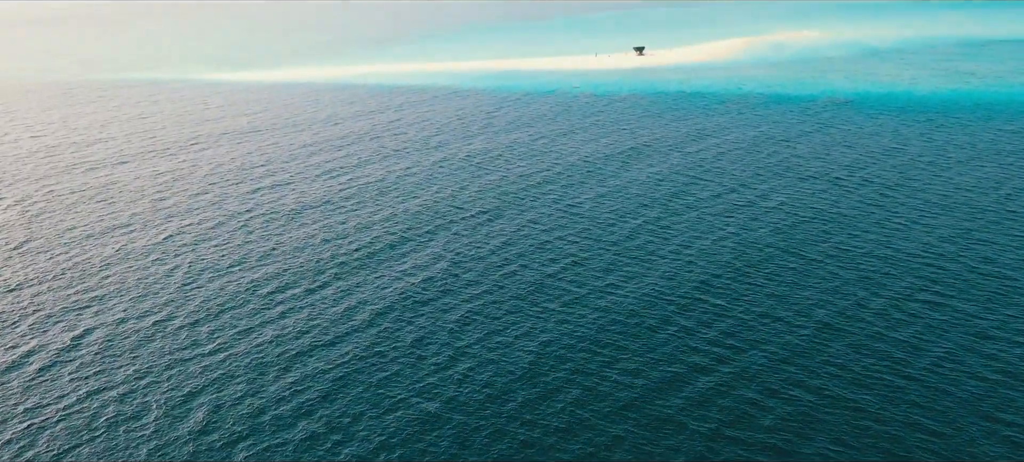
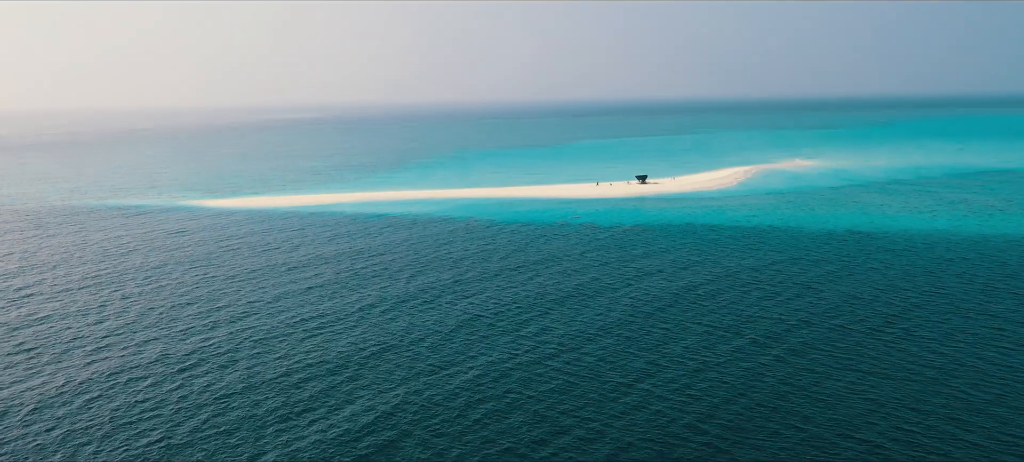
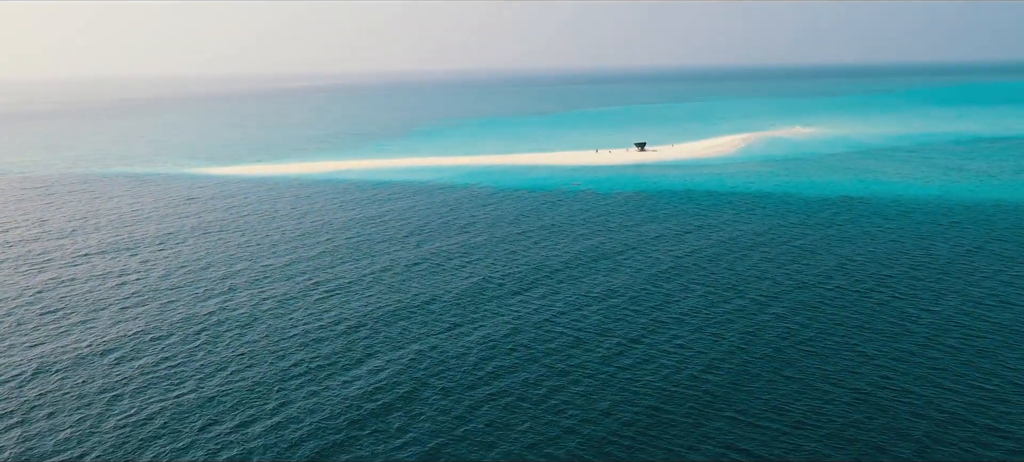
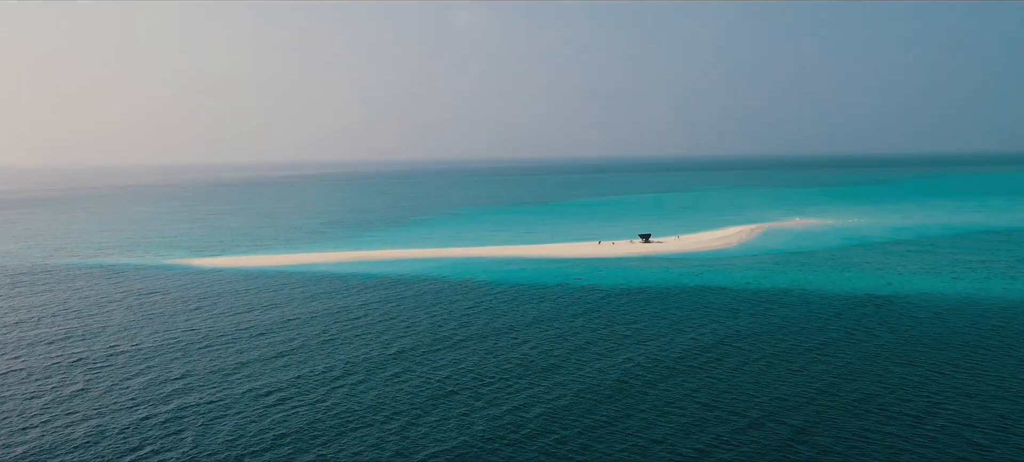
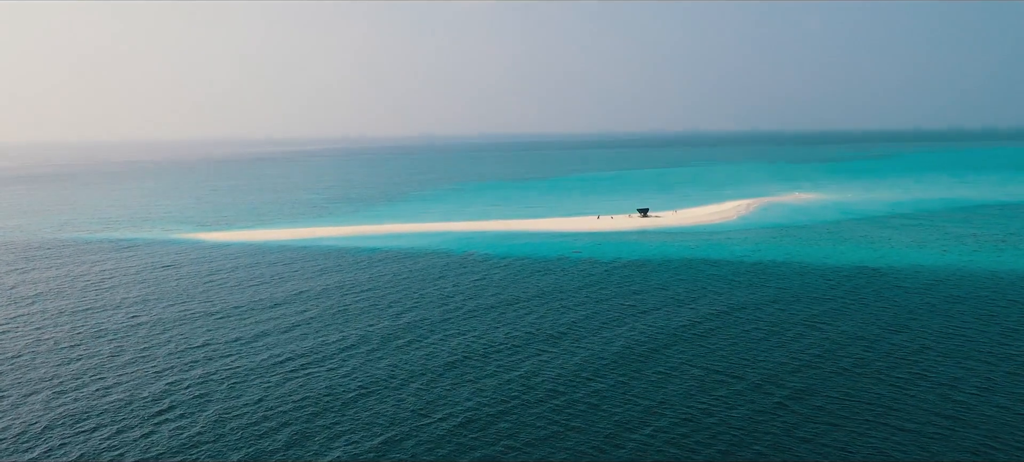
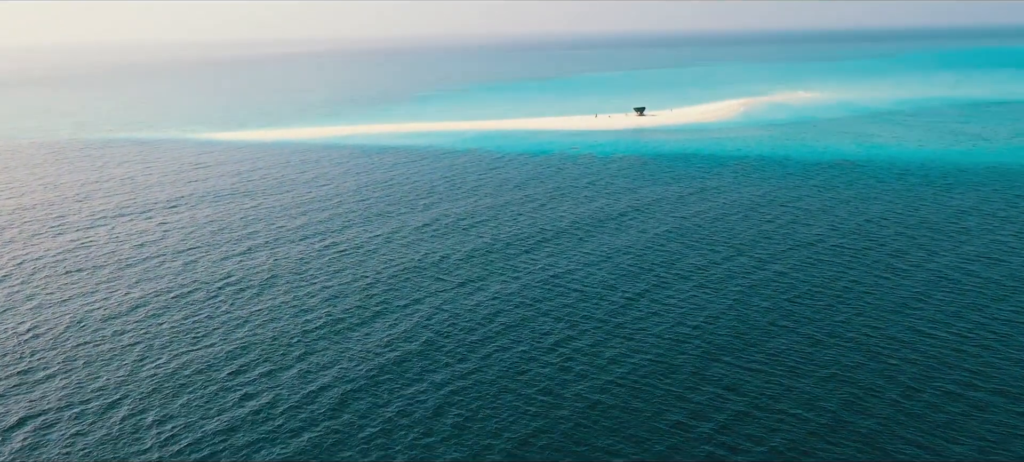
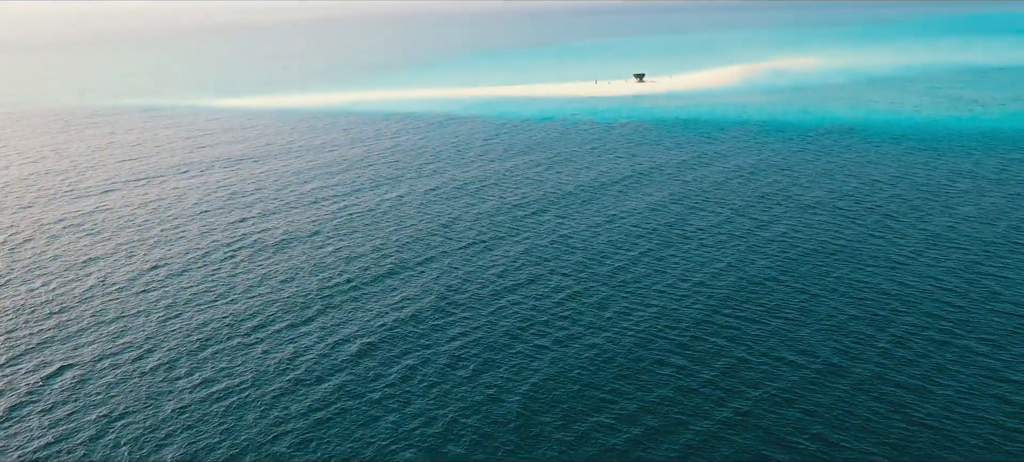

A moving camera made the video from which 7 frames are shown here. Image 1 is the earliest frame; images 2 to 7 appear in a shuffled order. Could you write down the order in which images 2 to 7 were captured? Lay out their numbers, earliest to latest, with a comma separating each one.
7, 6, 3, 2, 5, 4
